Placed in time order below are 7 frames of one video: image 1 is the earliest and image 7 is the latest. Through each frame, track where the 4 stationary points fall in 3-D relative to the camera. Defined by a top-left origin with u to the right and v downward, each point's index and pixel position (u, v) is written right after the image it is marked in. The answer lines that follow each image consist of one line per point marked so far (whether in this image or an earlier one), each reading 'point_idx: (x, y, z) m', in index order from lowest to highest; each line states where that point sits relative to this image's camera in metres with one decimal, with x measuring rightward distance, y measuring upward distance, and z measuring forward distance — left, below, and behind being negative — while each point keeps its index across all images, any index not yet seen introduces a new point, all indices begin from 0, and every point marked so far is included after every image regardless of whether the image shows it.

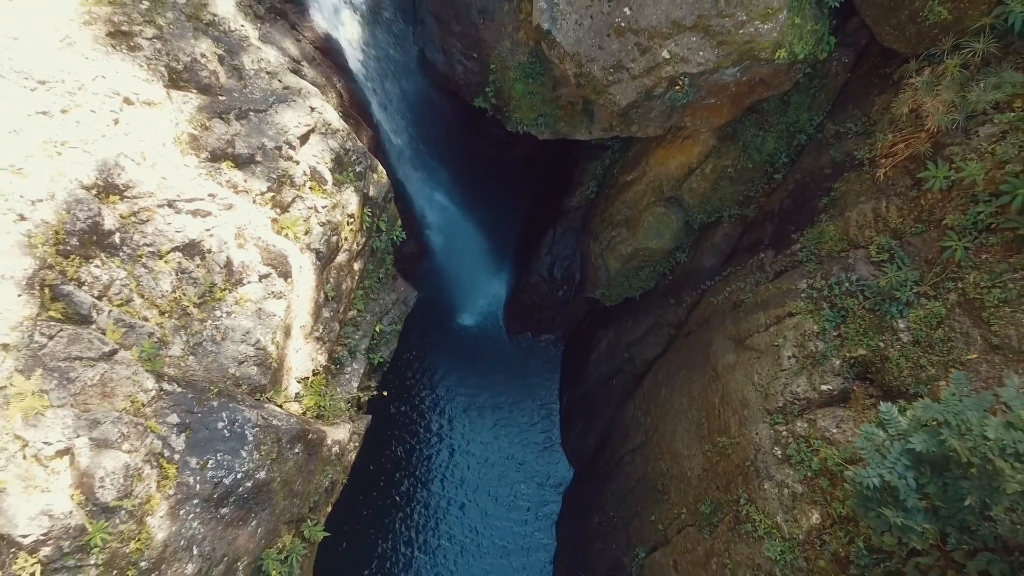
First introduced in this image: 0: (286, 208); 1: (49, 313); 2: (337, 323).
0: (-2.0, +0.7, +5.2) m
1: (-3.1, -0.2, +4.0) m
2: (-1.8, -0.4, +6.1) m
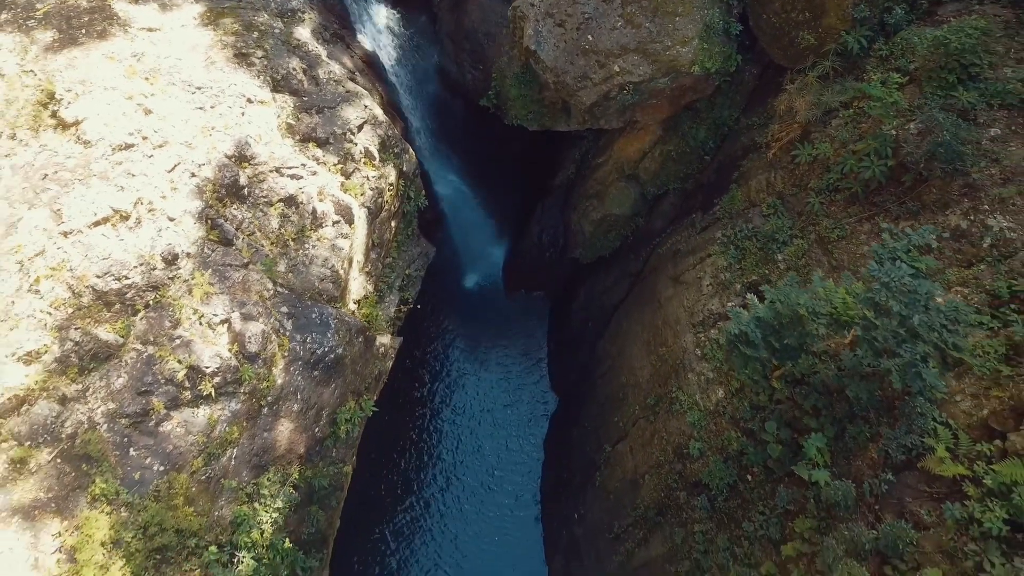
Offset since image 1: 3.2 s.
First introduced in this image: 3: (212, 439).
0: (-2.0, +1.4, +7.4) m
1: (-3.2, +0.5, +6.2) m
2: (-1.9, +0.4, +8.3) m
3: (-3.0, -1.5, +5.9) m
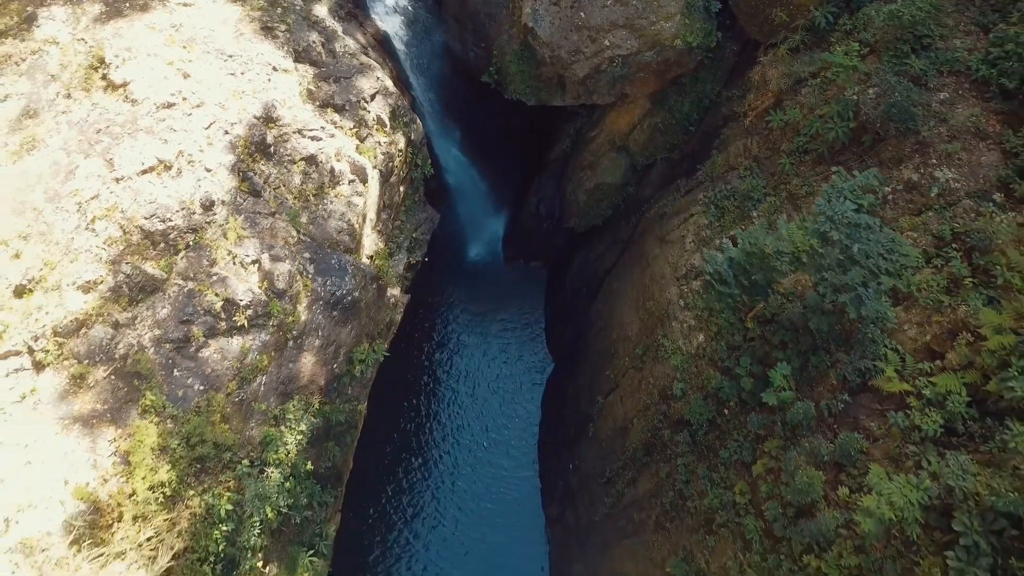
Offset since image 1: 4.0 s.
0: (-2.1, +2.1, +8.2) m
1: (-3.2, +1.2, +7.0) m
2: (-1.9, +1.0, +9.1) m
3: (-3.0, -0.9, +6.6) m
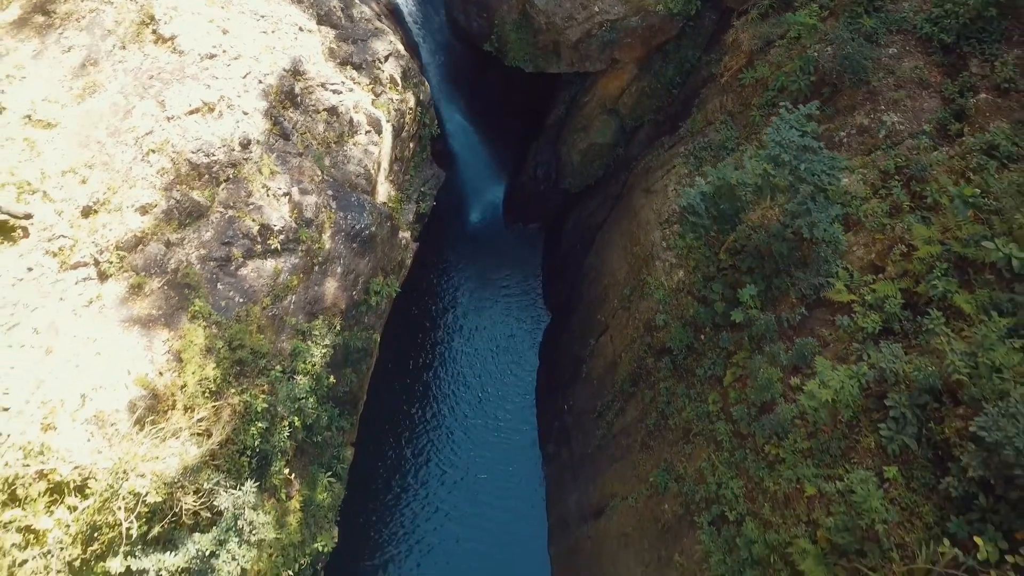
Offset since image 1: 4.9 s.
0: (-2.1, +3.0, +9.1) m
1: (-3.2, +2.1, +7.9) m
2: (-1.9, +1.9, +10.0) m
3: (-3.0, +0.1, +7.6) m
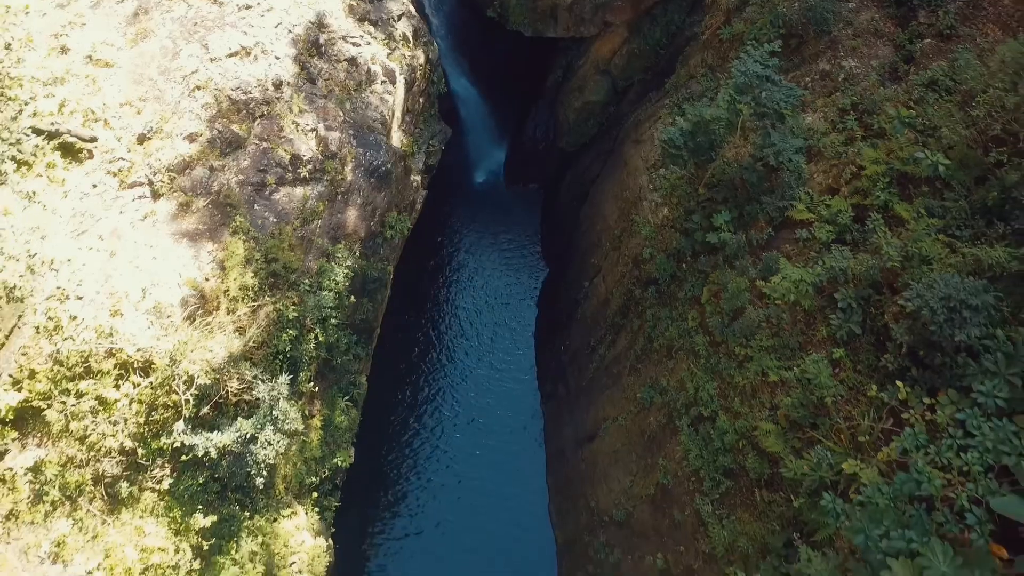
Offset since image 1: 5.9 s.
0: (-2.0, +4.1, +10.1) m
1: (-3.2, +3.2, +8.9) m
2: (-1.9, +3.0, +11.0) m
3: (-3.0, +1.2, +8.6) m
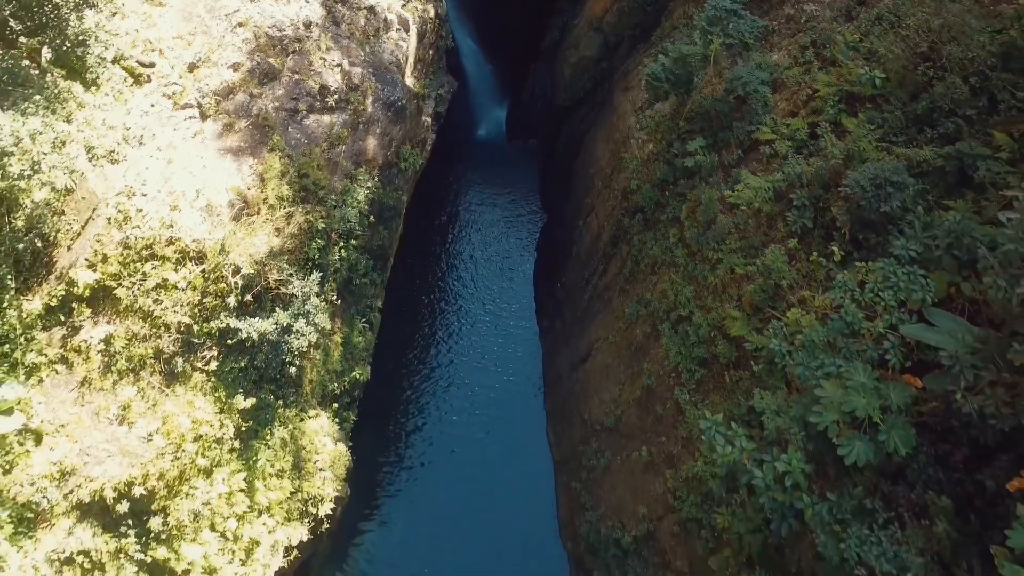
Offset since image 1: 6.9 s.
0: (-2.0, +5.5, +11.3) m
1: (-3.2, +4.6, +10.1) m
2: (-1.8, +4.4, +12.2) m
3: (-3.0, +2.6, +9.8) m
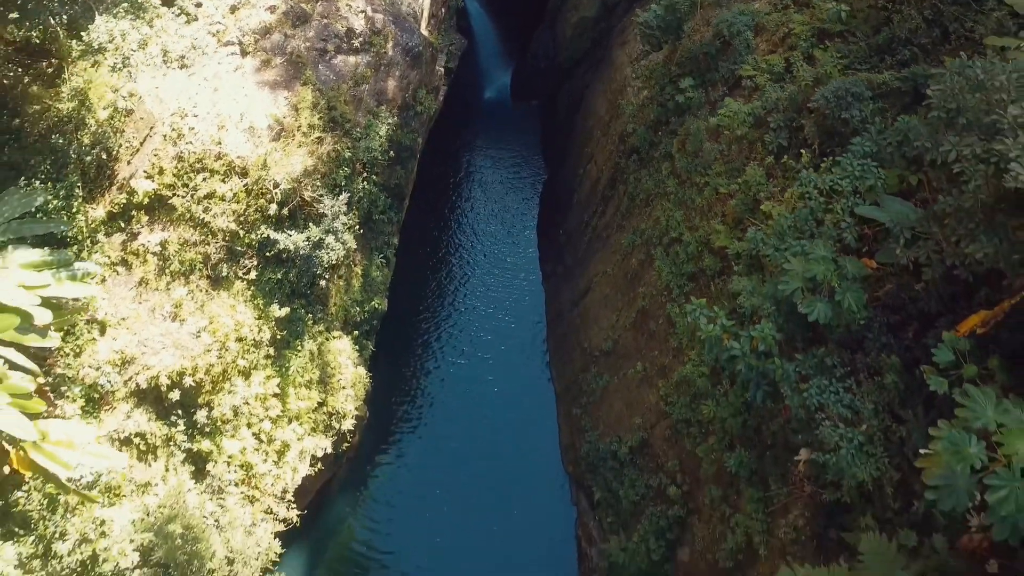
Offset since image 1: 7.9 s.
0: (-1.9, +6.9, +12.4) m
1: (-3.0, +6.0, +11.2) m
2: (-1.7, +5.8, +13.3) m
3: (-2.8, +4.0, +10.8) m
